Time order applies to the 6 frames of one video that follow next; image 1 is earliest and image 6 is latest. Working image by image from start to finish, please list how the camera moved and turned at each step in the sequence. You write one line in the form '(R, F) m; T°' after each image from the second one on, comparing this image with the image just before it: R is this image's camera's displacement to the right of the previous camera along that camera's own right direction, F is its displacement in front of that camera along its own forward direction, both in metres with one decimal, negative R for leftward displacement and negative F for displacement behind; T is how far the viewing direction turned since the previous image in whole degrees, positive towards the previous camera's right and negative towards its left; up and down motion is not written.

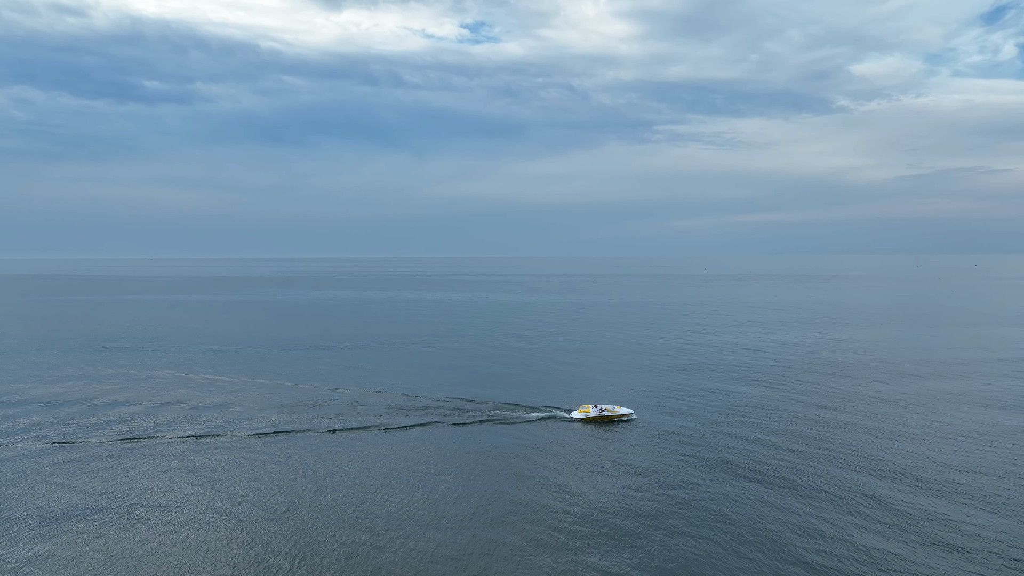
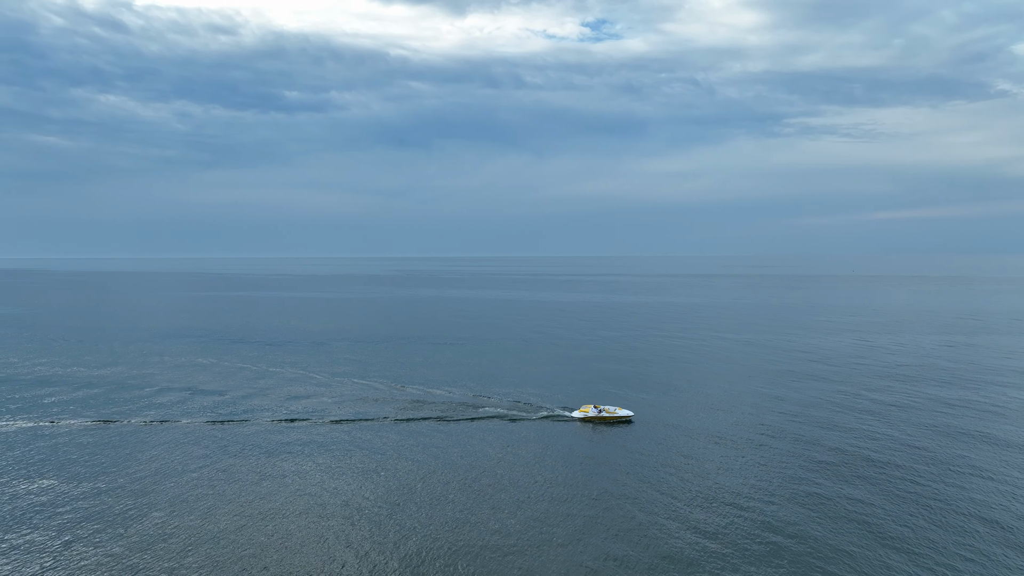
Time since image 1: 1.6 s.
(+6.5, -1.0) m; -10°
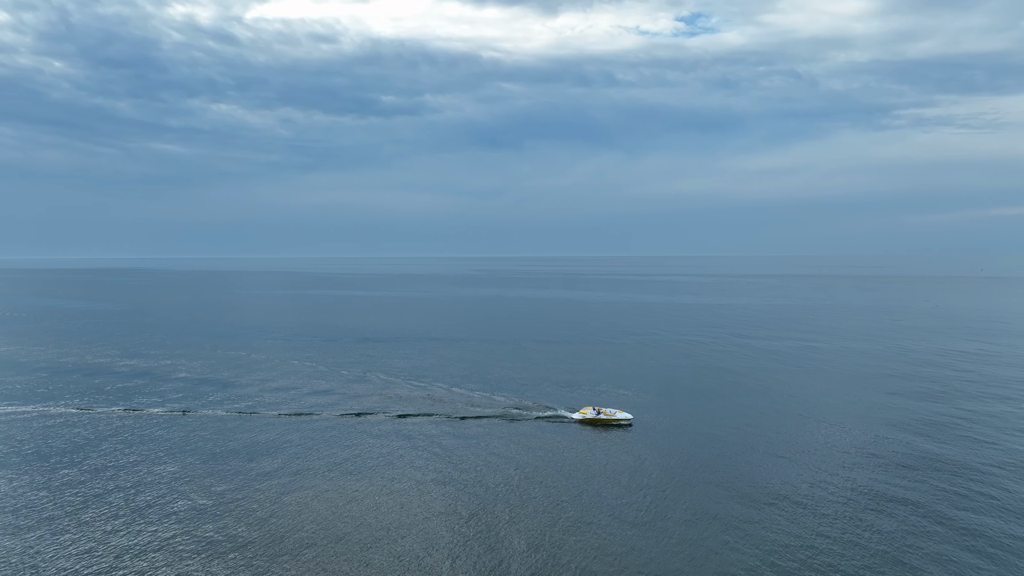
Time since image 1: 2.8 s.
(+6.2, +0.4) m; -7°
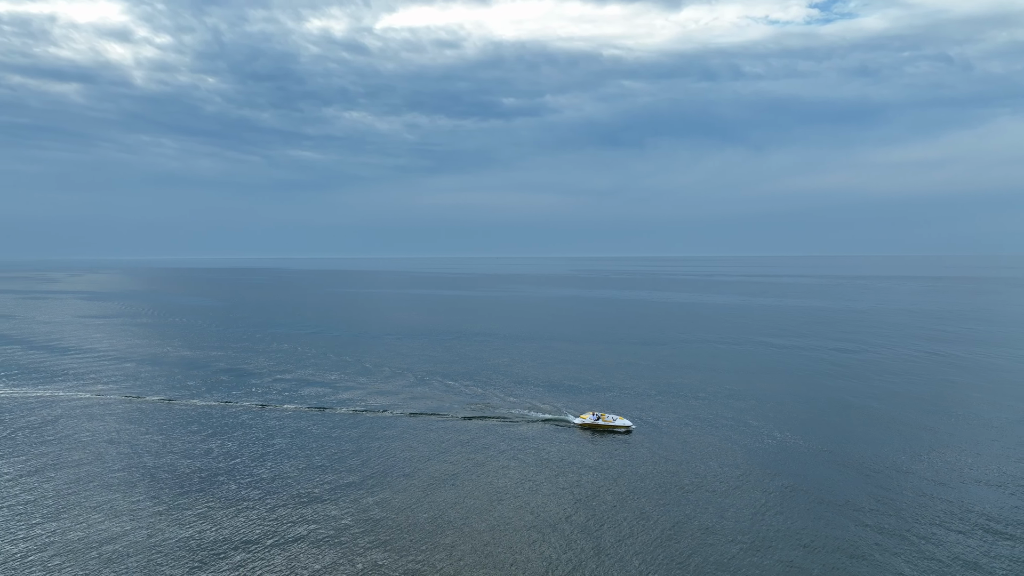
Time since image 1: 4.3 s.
(+8.0, +0.8) m; -9°
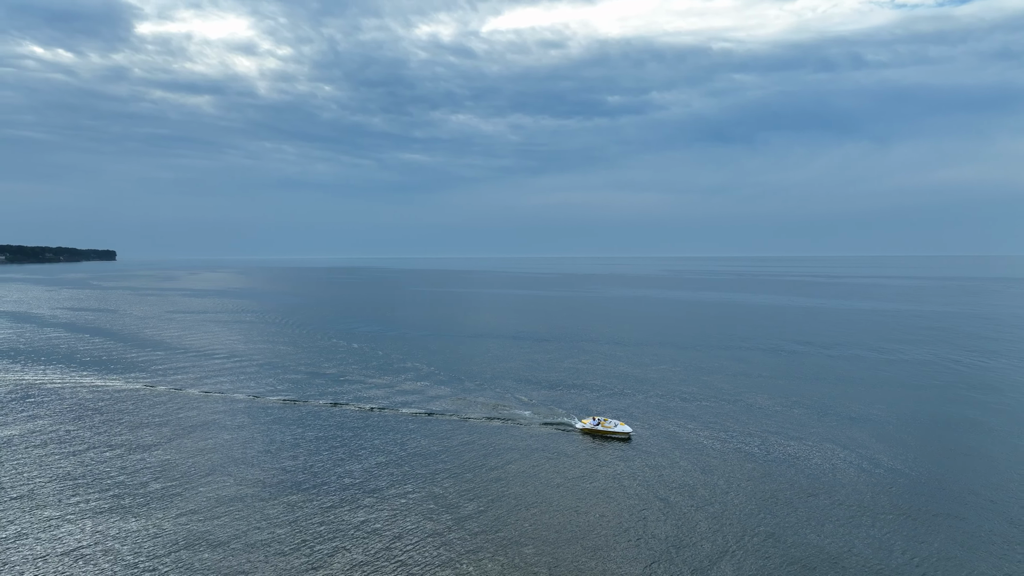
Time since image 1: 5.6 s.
(+6.8, +0.4) m; -8°
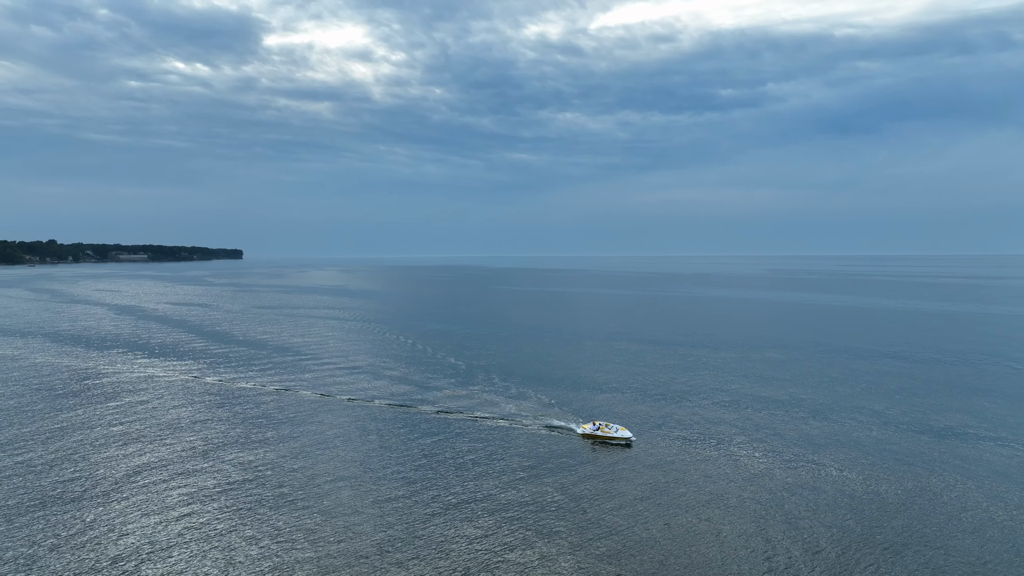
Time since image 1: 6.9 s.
(+7.2, -0.2) m; -8°
